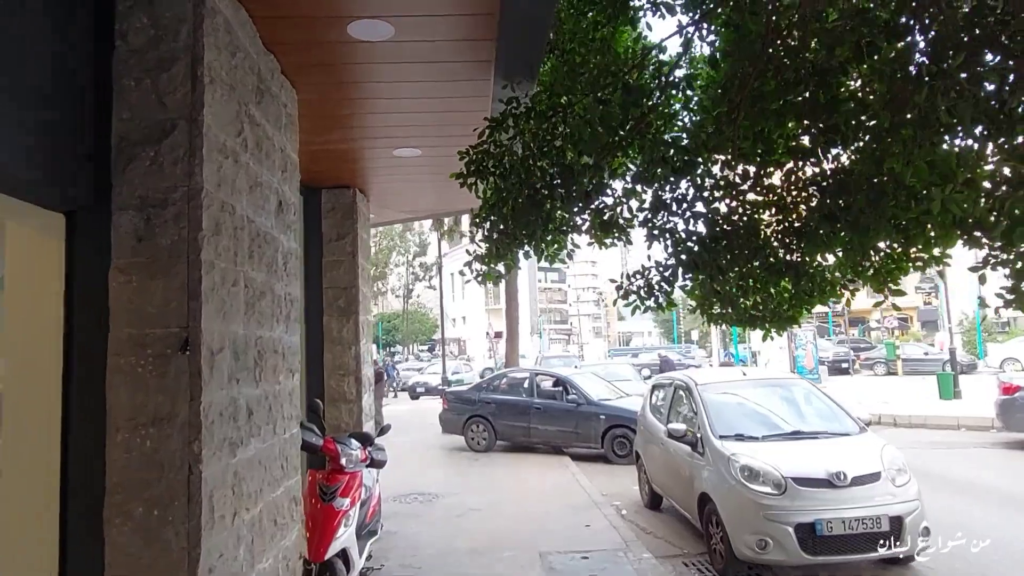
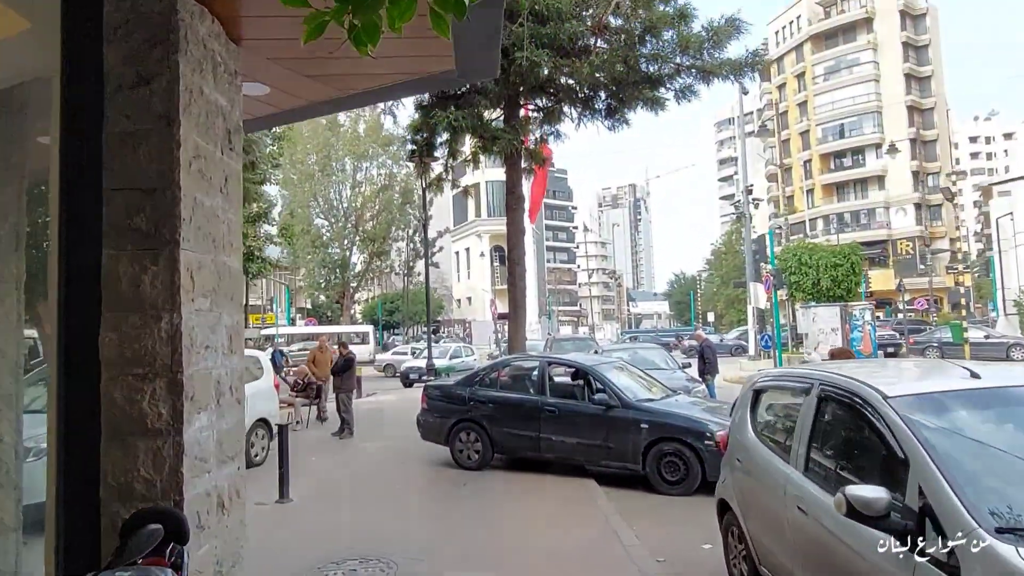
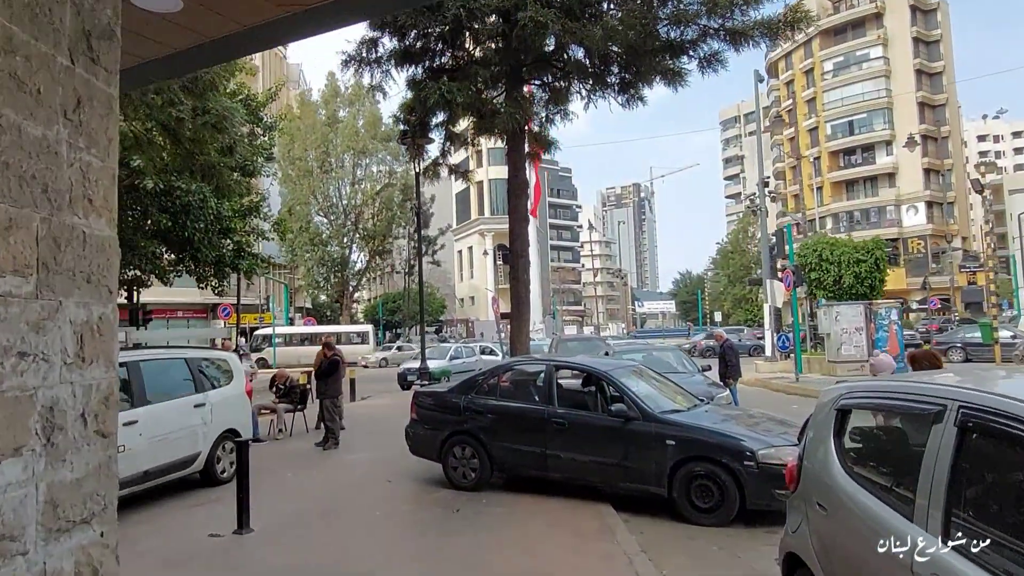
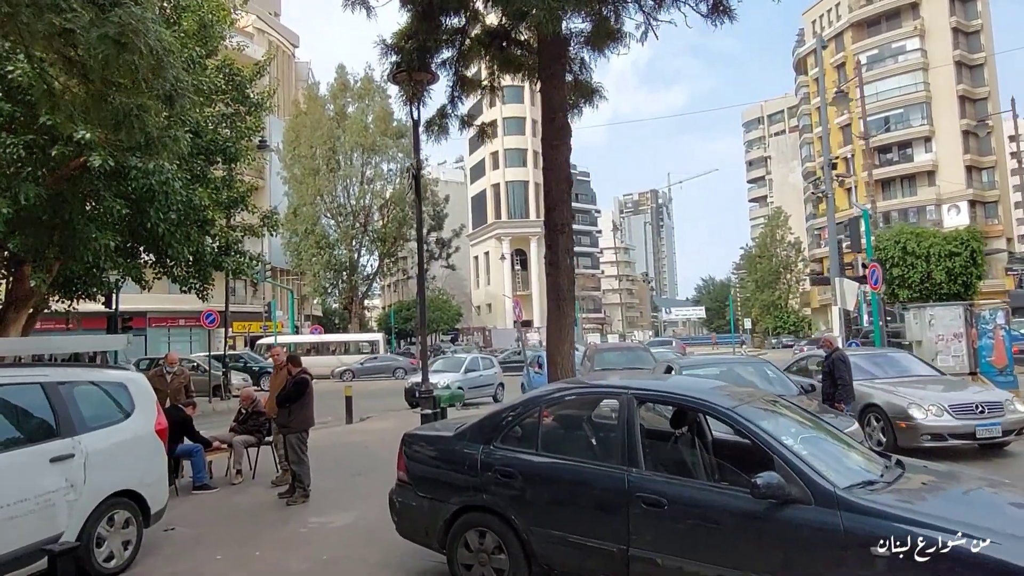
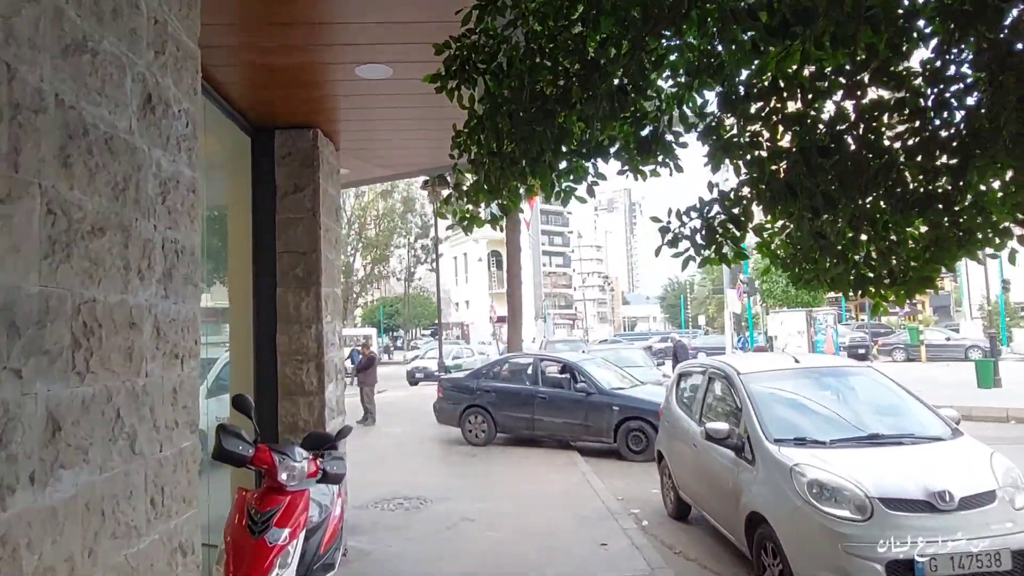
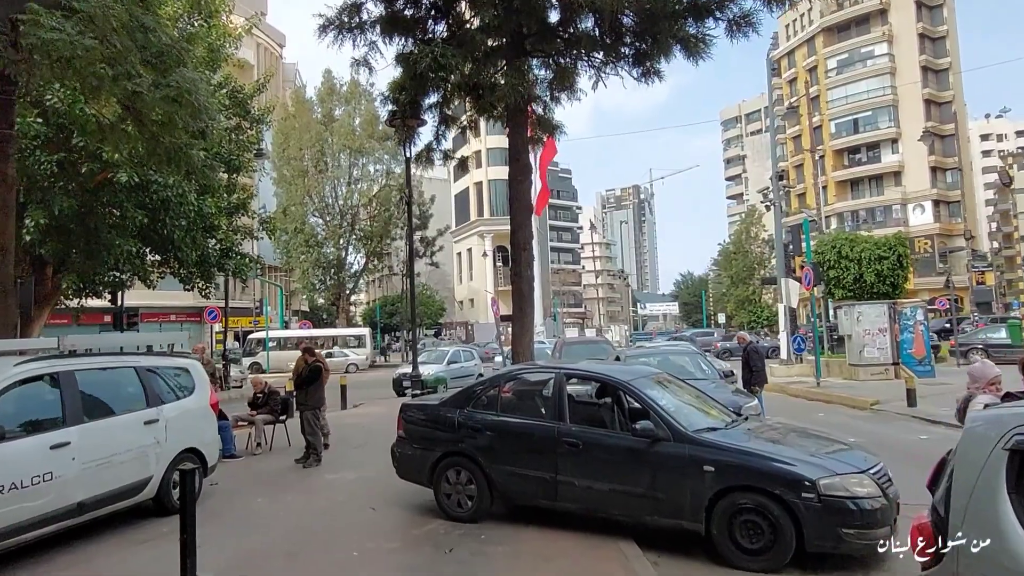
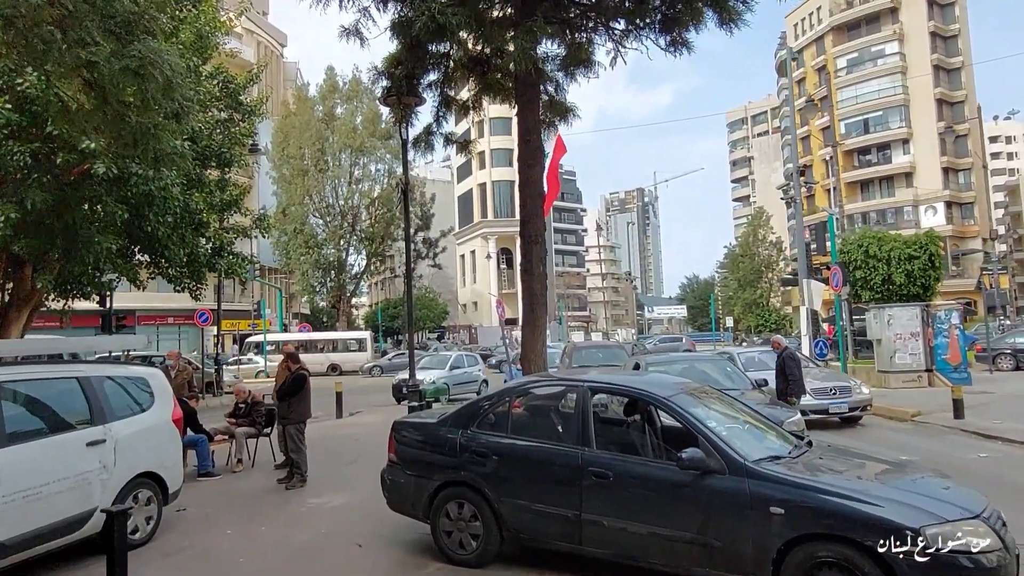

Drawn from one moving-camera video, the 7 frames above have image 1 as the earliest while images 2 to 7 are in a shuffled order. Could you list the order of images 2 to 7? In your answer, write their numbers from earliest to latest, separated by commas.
5, 2, 3, 6, 7, 4
